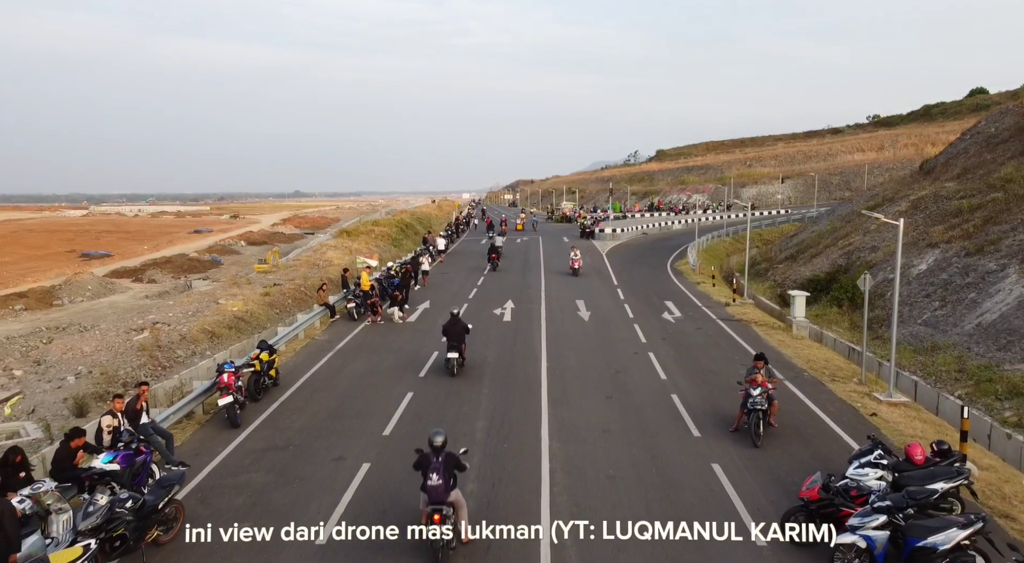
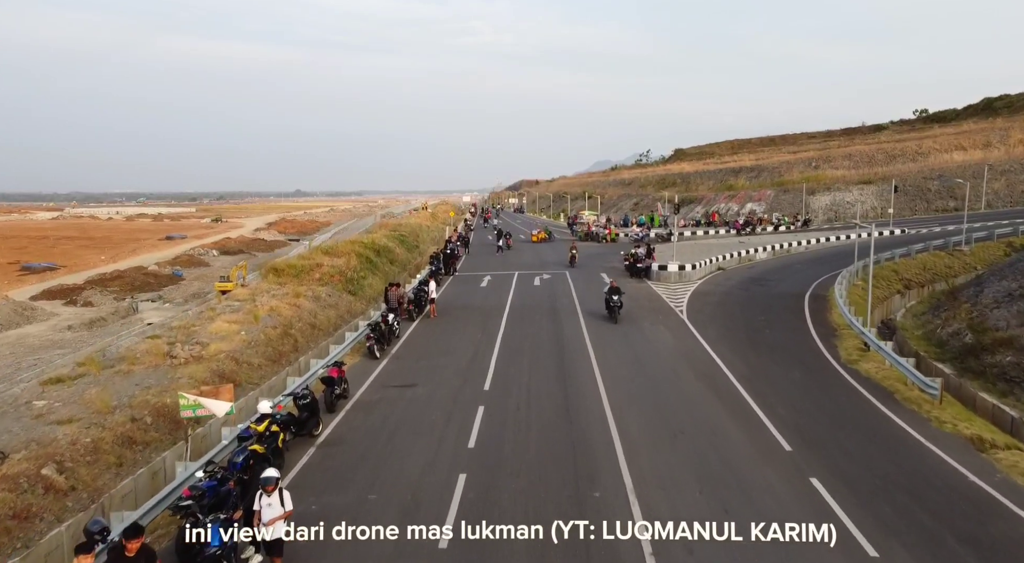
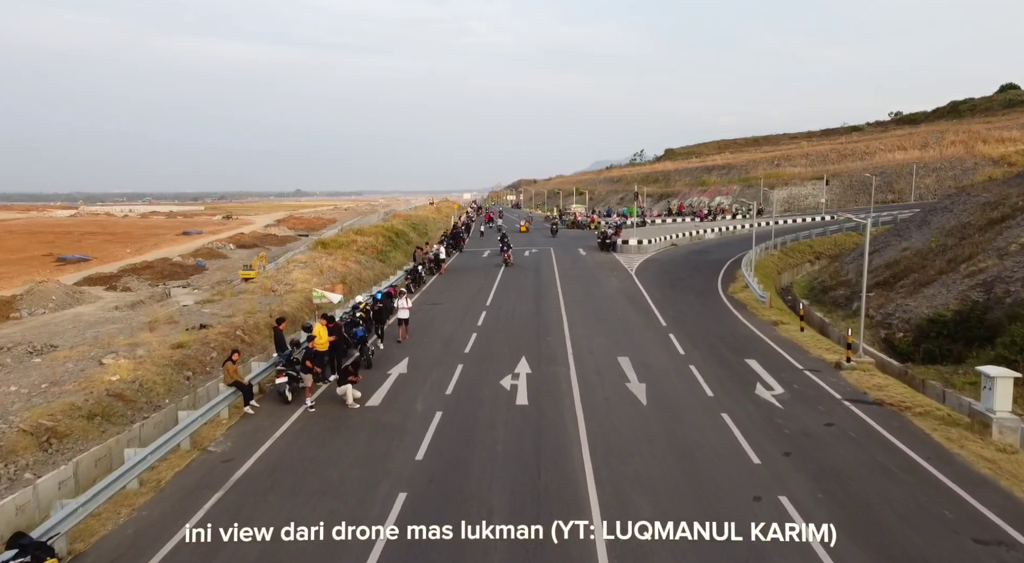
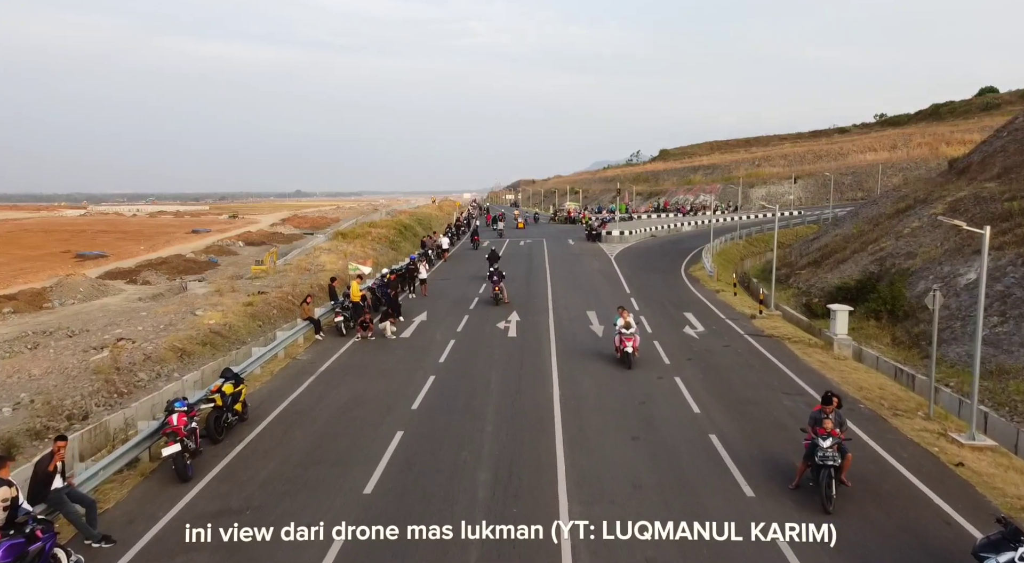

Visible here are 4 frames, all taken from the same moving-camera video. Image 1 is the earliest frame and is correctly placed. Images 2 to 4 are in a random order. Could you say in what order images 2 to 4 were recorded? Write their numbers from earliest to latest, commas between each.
4, 3, 2
